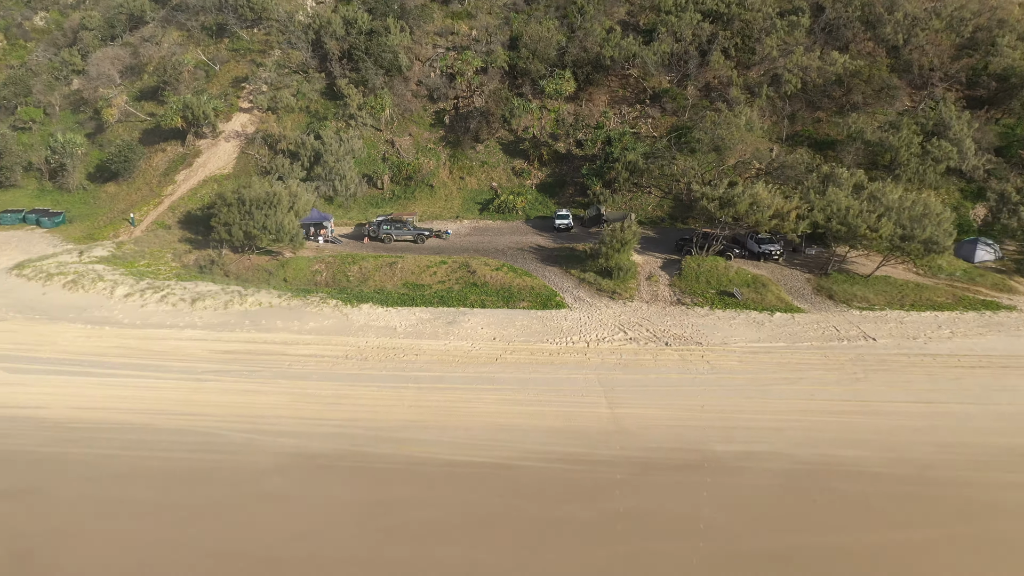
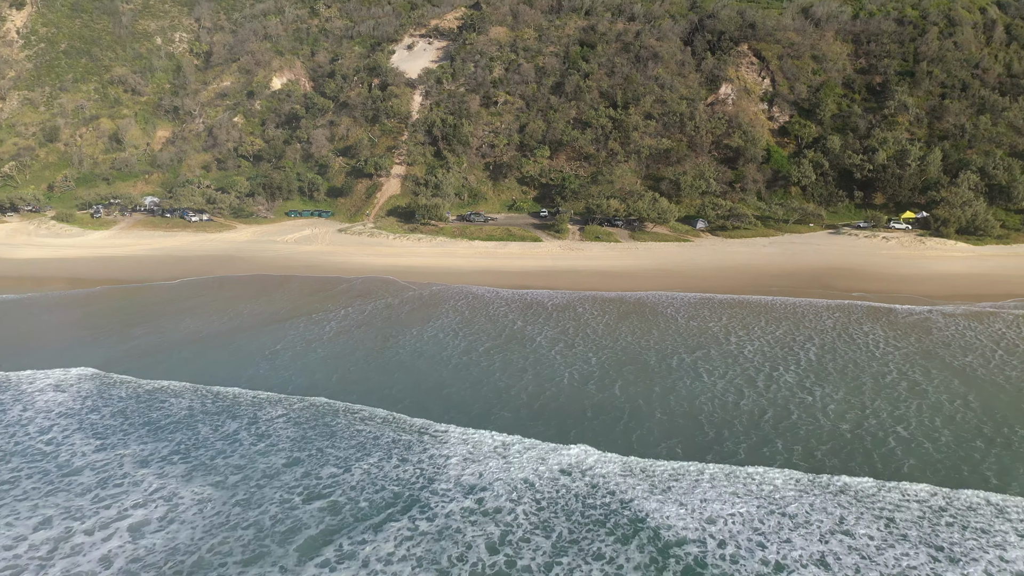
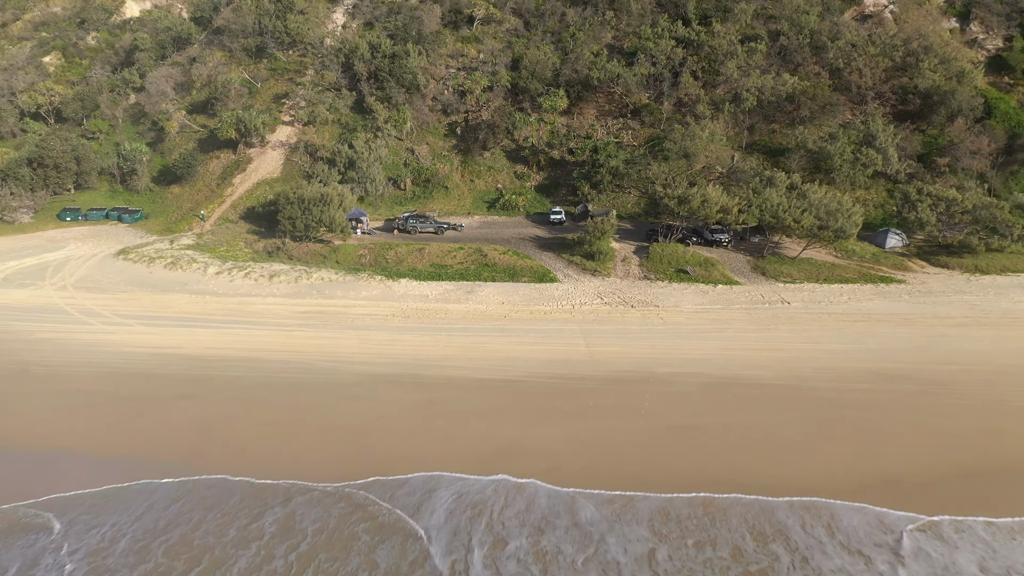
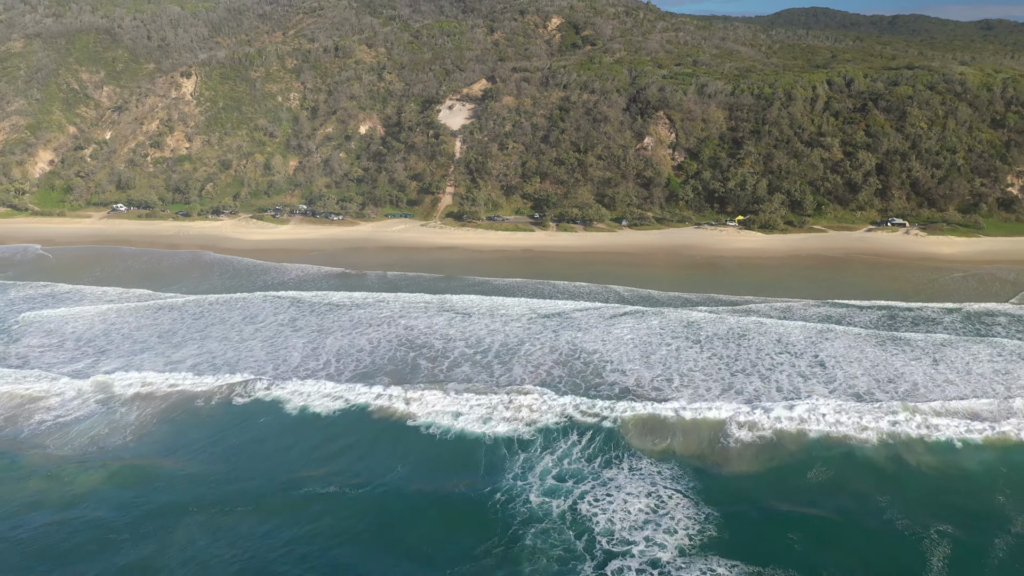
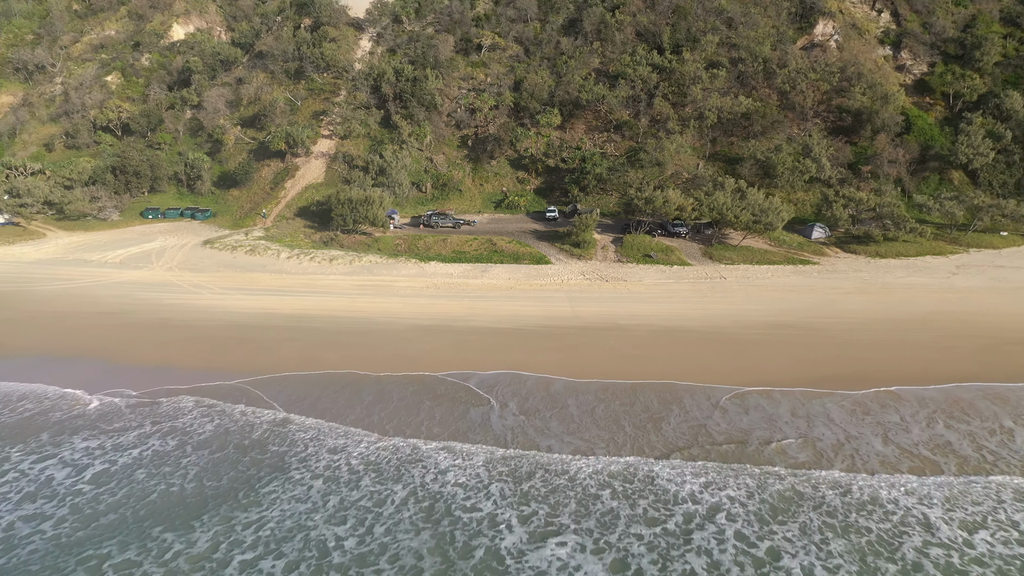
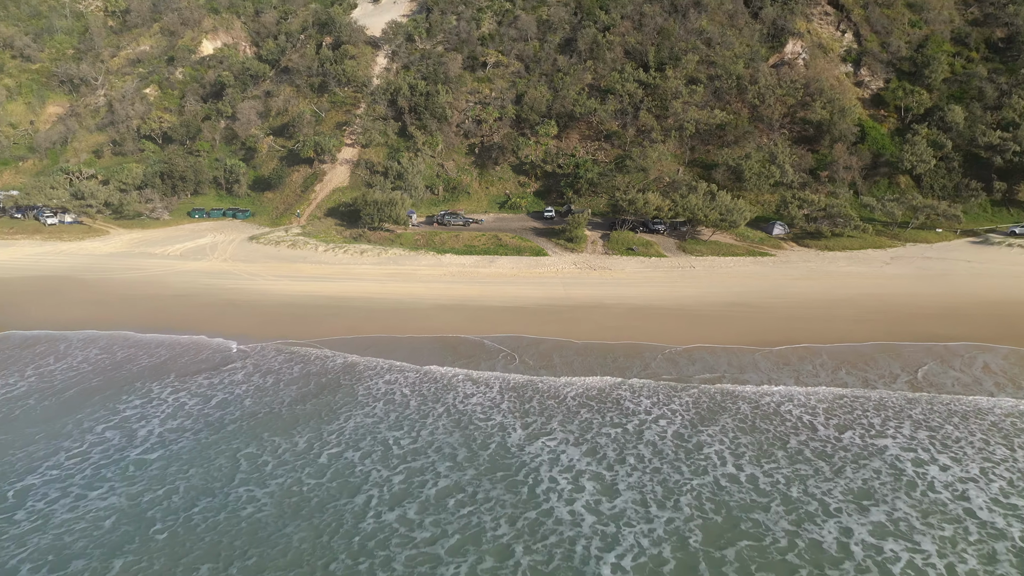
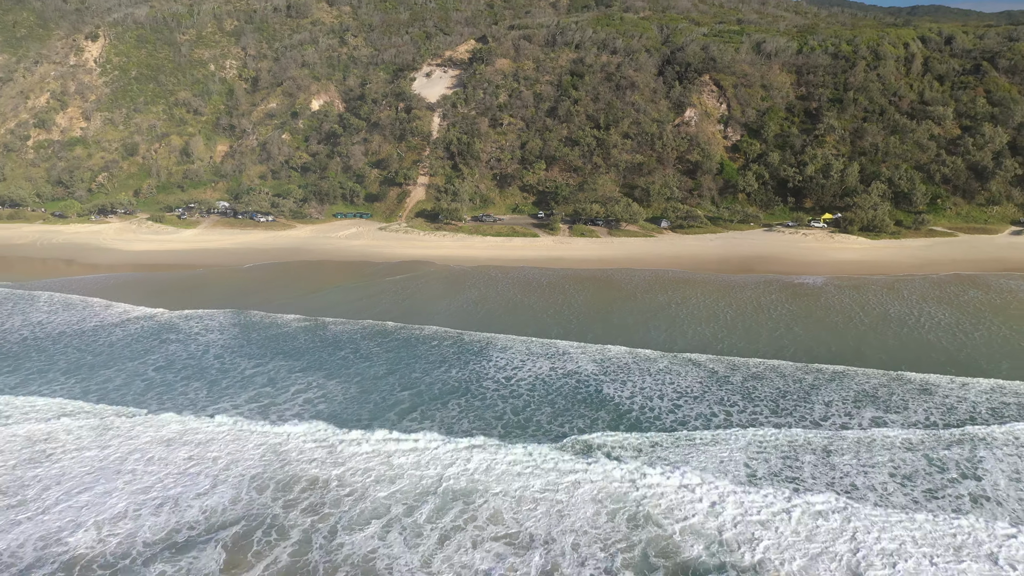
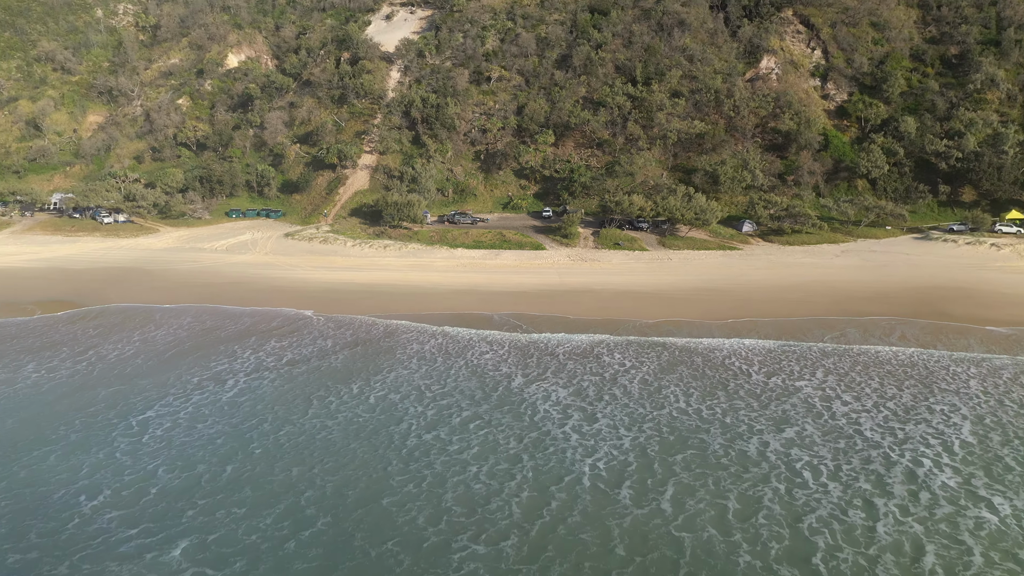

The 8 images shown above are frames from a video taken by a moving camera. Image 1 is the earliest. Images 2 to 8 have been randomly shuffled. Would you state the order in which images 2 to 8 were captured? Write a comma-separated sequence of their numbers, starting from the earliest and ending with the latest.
3, 5, 6, 8, 2, 7, 4
